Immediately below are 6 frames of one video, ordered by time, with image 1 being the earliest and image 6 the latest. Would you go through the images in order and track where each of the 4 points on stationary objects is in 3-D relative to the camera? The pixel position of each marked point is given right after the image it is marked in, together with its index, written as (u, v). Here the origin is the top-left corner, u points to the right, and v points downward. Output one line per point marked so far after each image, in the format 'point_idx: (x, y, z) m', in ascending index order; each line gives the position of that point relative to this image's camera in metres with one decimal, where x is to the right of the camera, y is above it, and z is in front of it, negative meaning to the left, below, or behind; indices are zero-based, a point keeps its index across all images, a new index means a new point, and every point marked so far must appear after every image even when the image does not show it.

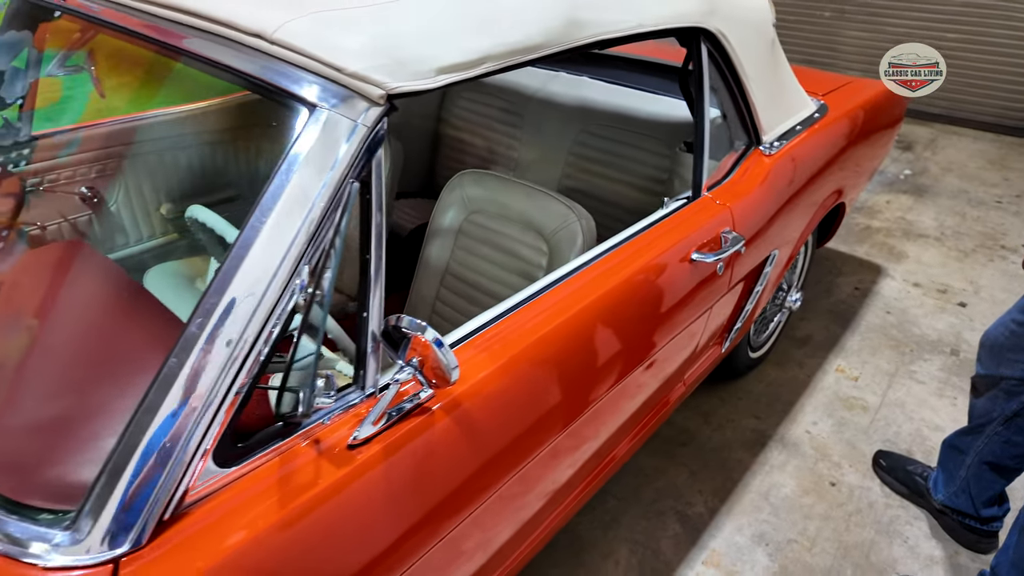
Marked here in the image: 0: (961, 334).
0: (+1.6, -0.2, +2.1) m
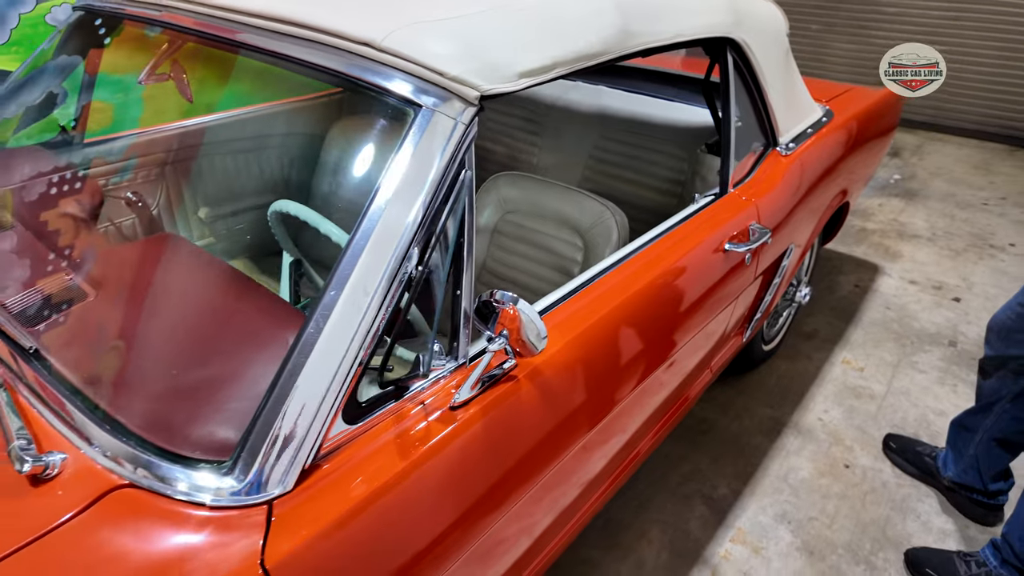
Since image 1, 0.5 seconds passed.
0: (+1.7, -0.1, +2.2) m
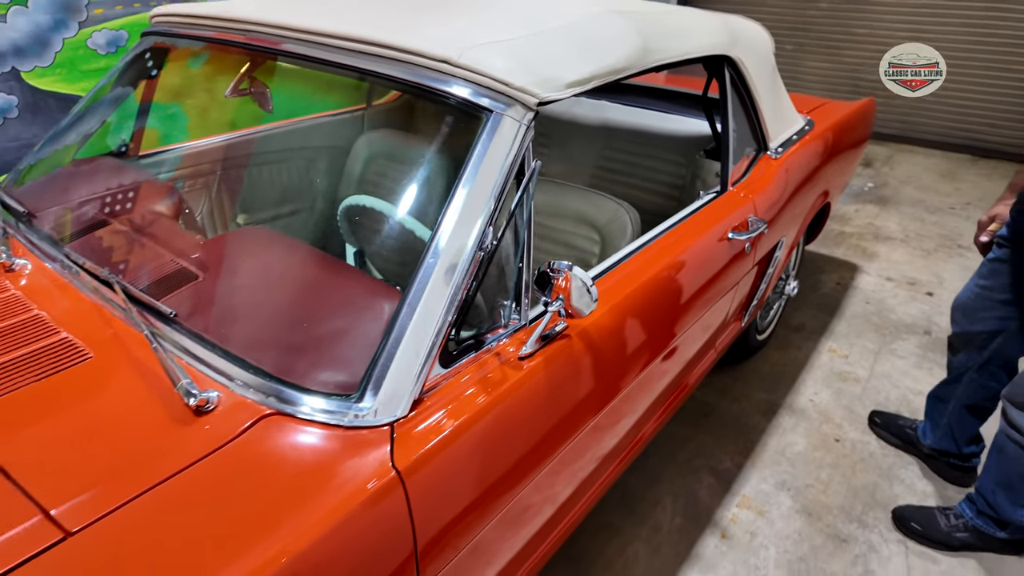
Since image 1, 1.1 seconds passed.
0: (+1.7, -0.1, +2.4) m
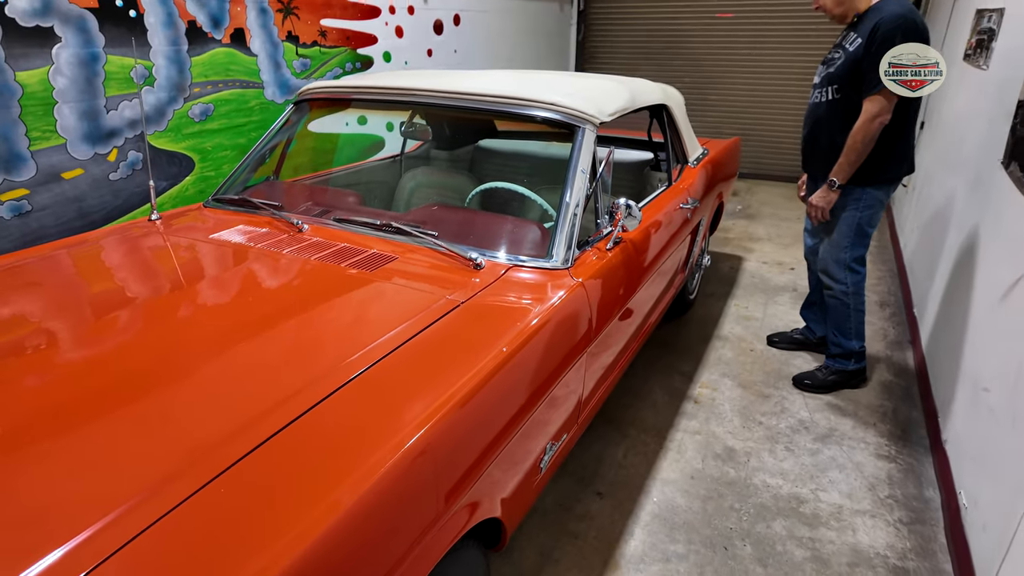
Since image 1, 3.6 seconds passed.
0: (+1.7, 0.0, +3.6) m
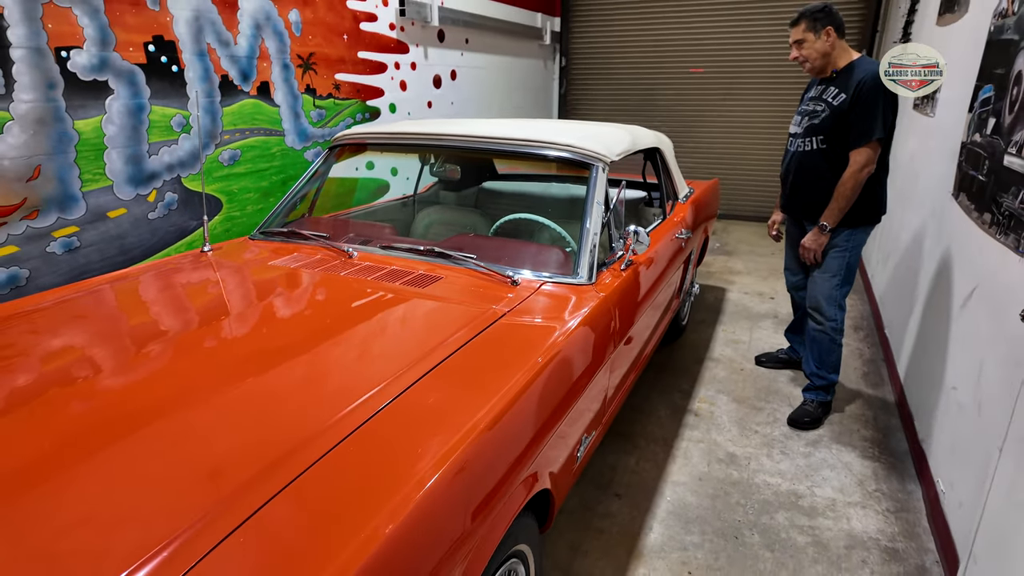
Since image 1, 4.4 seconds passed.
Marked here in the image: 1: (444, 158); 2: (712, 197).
0: (+1.7, -0.1, +3.8) m
1: (-0.3, +0.6, +2.6) m
2: (+1.3, +0.6, +4.0) m
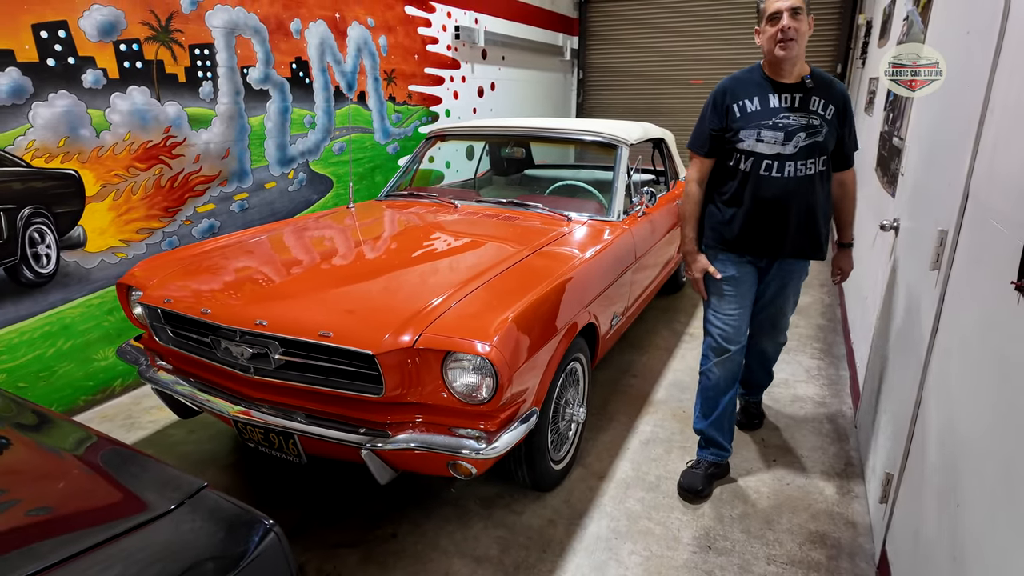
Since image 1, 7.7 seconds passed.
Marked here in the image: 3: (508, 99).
0: (+2.0, +0.1, +4.8) m
1: (0.0, +0.8, +3.6) m
2: (+1.6, +0.9, +4.9) m
3: (0.0, +1.9, +6.2) m
